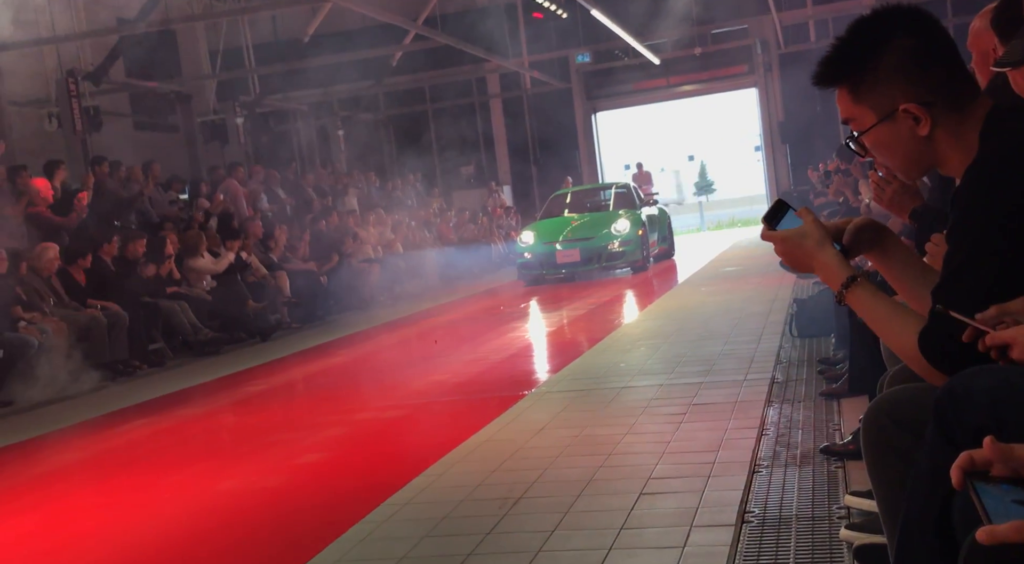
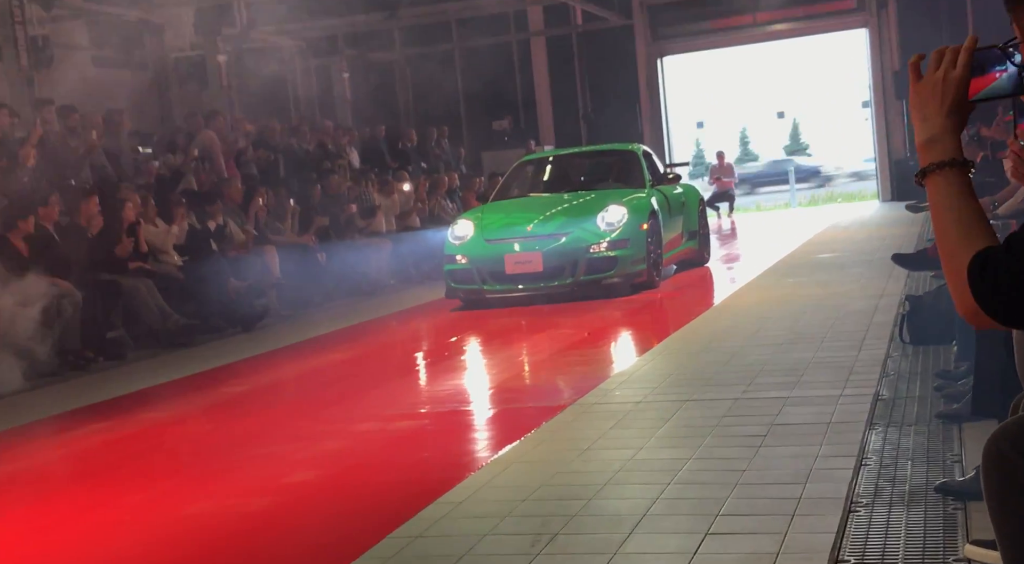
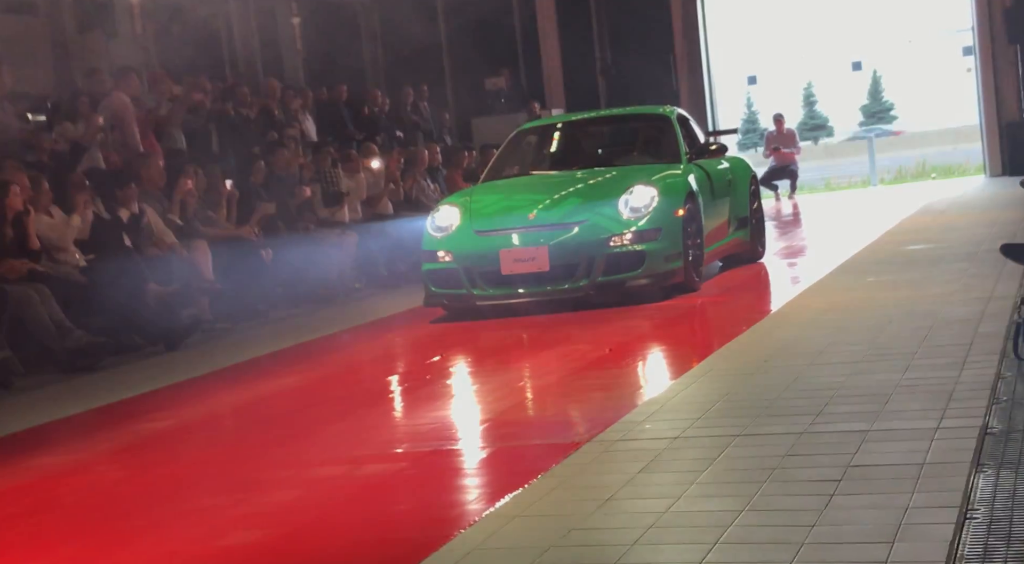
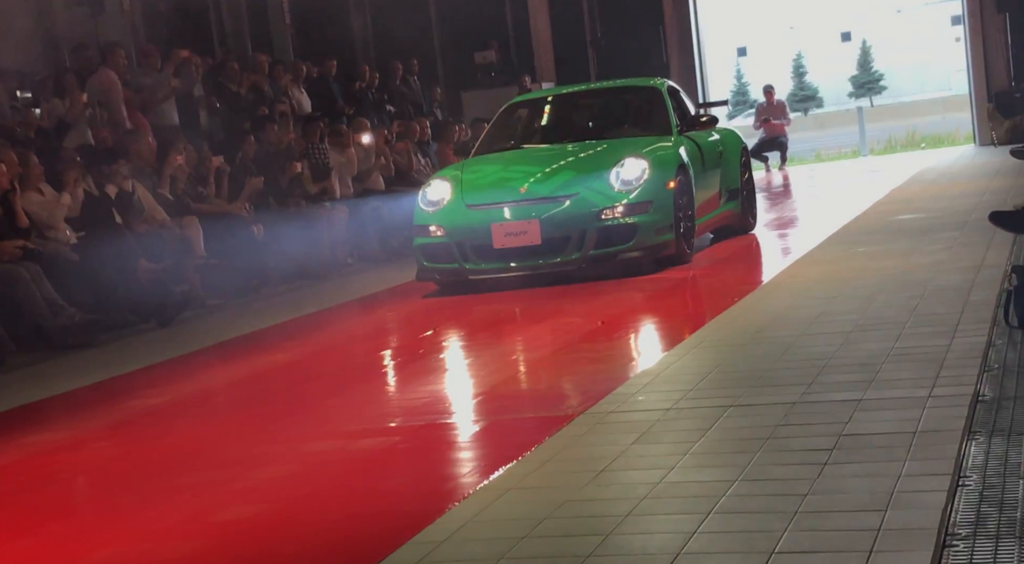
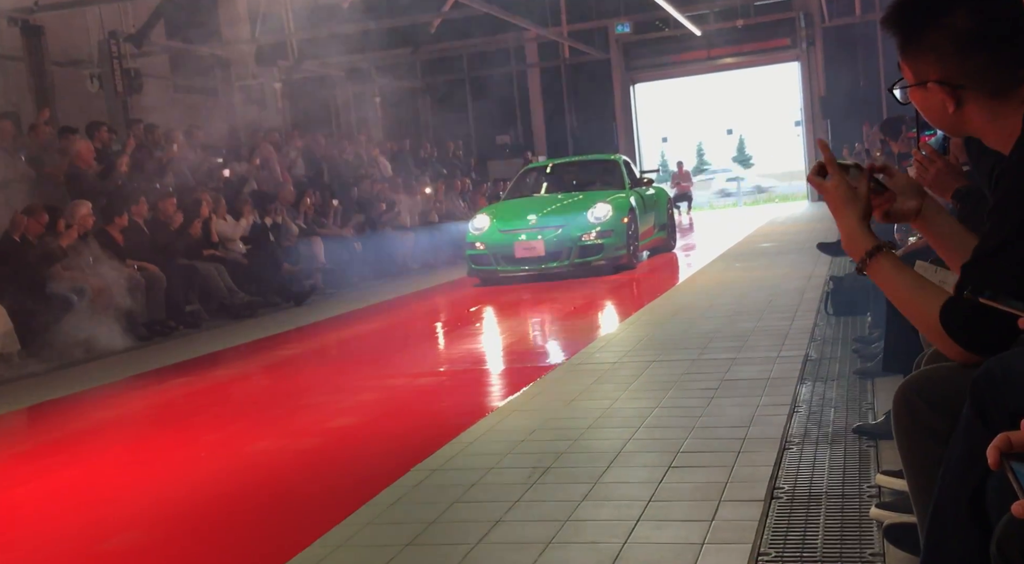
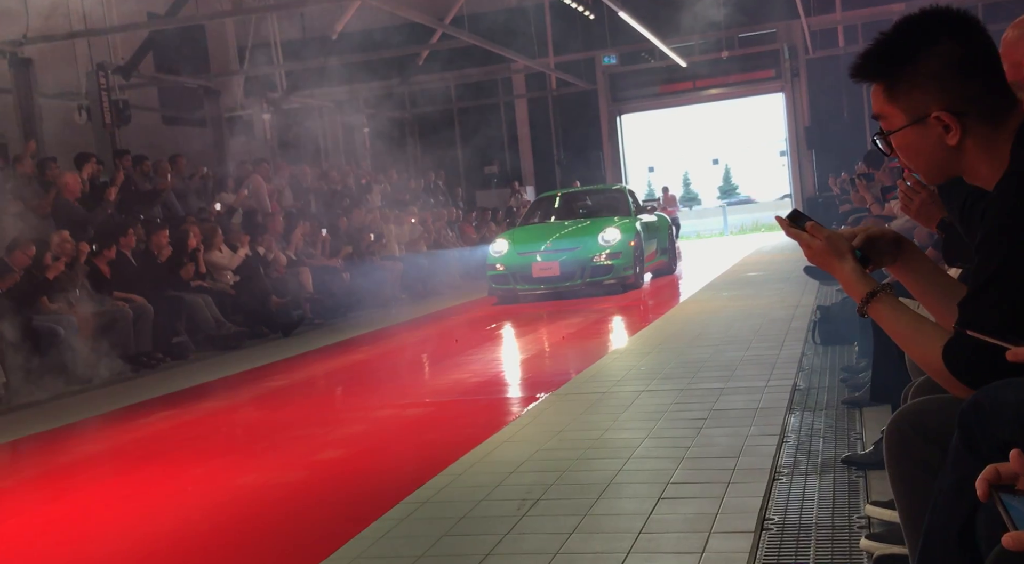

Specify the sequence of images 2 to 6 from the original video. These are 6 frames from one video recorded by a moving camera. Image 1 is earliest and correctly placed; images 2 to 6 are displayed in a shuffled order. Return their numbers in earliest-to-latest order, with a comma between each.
6, 5, 2, 3, 4
